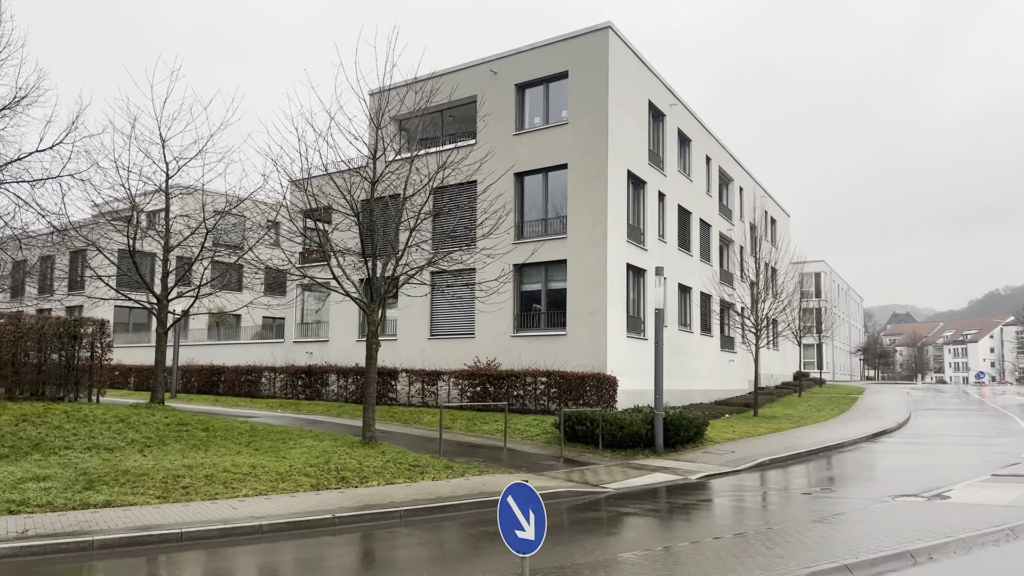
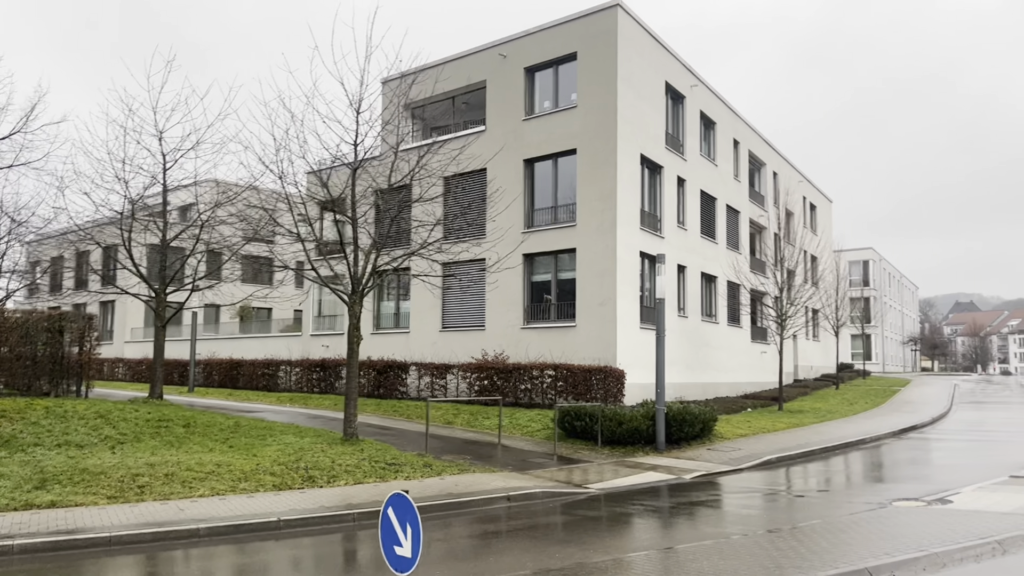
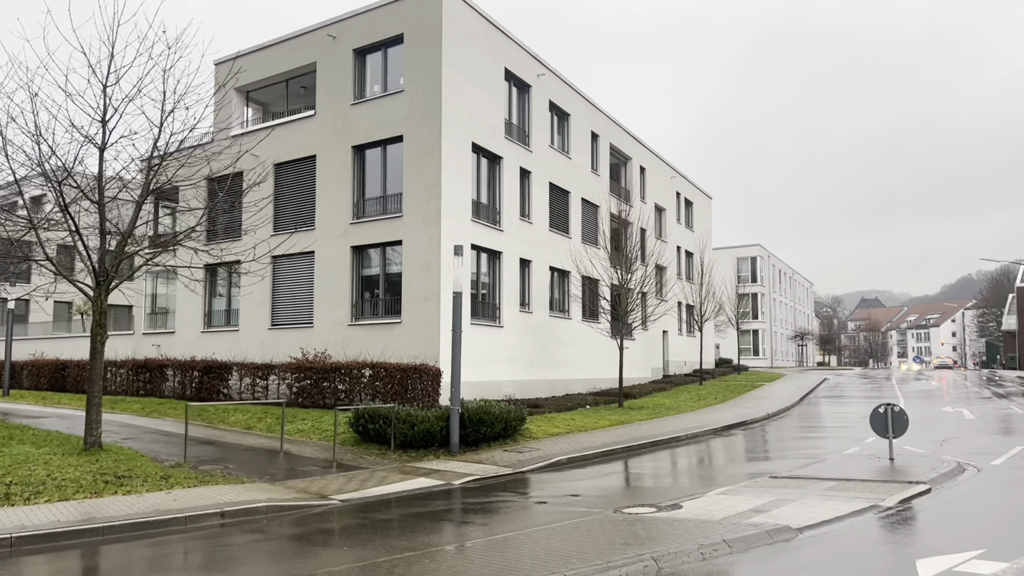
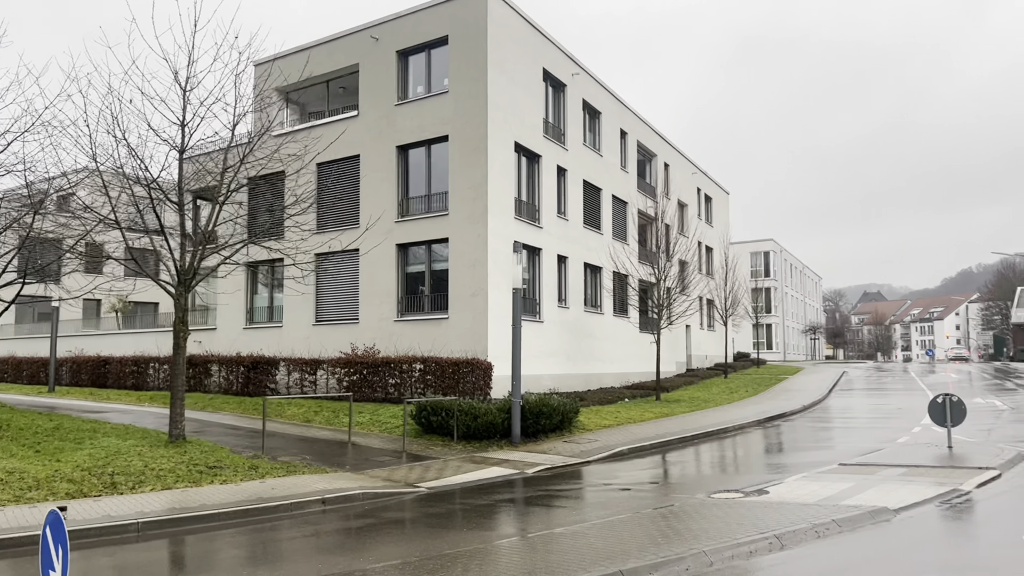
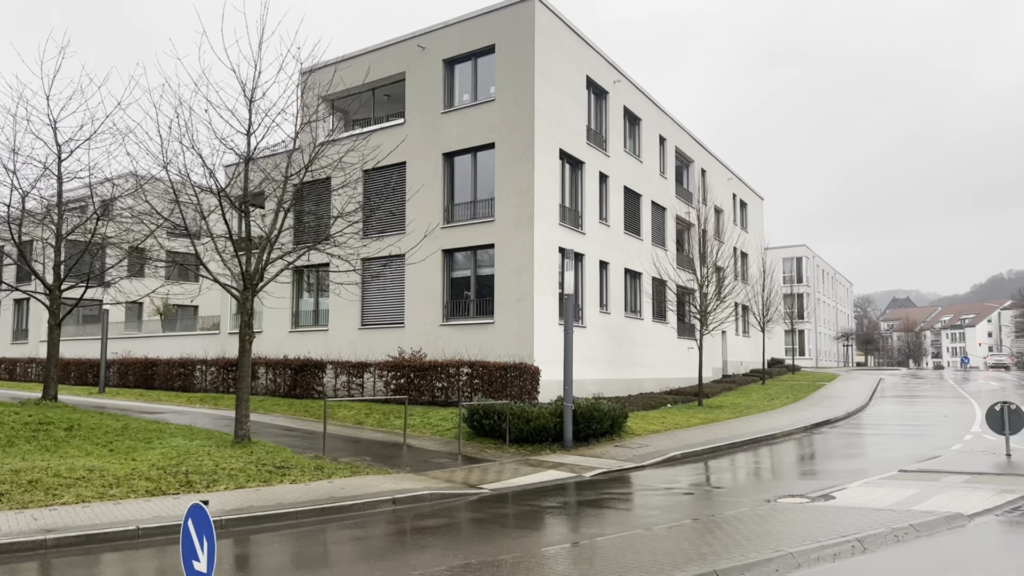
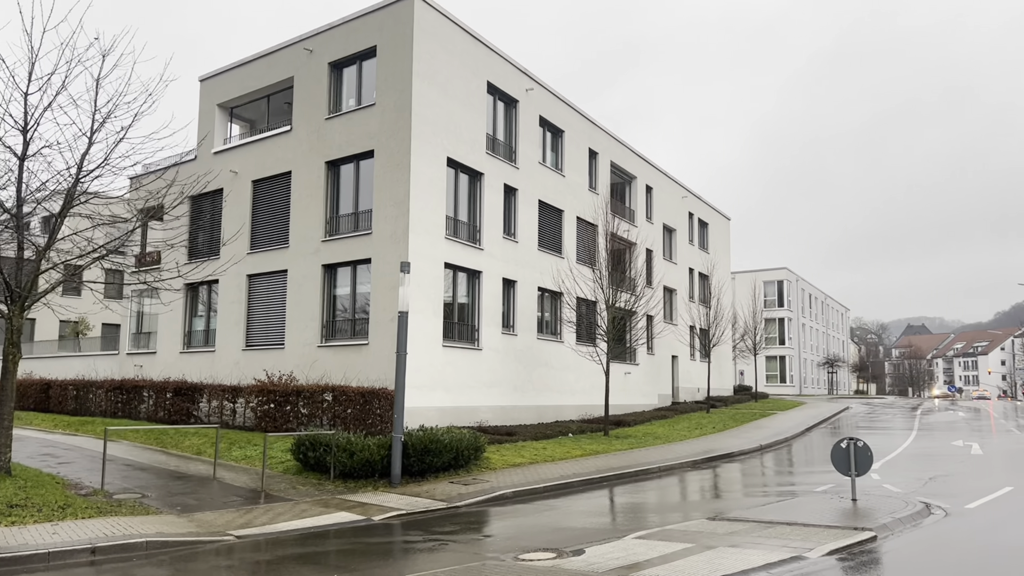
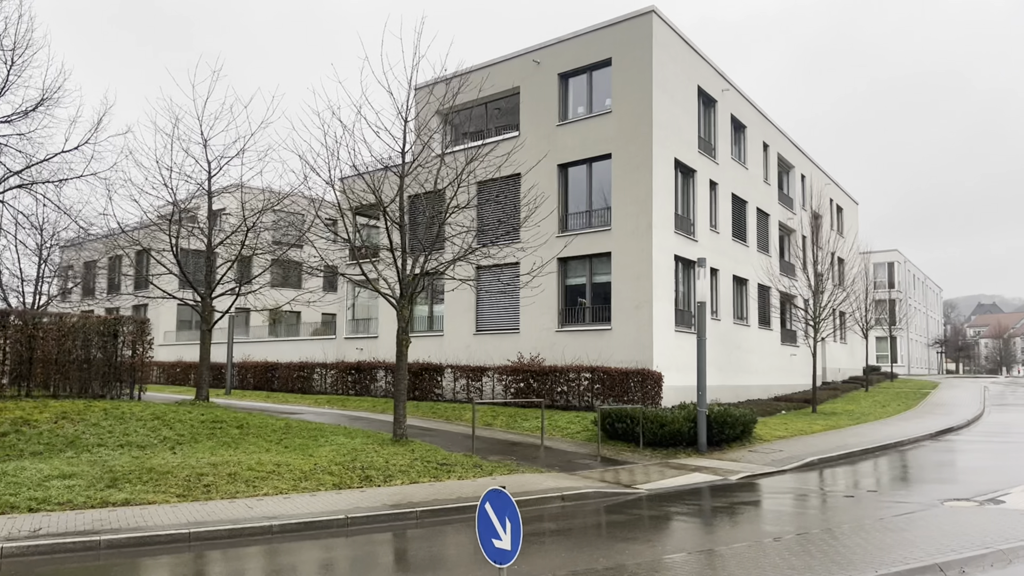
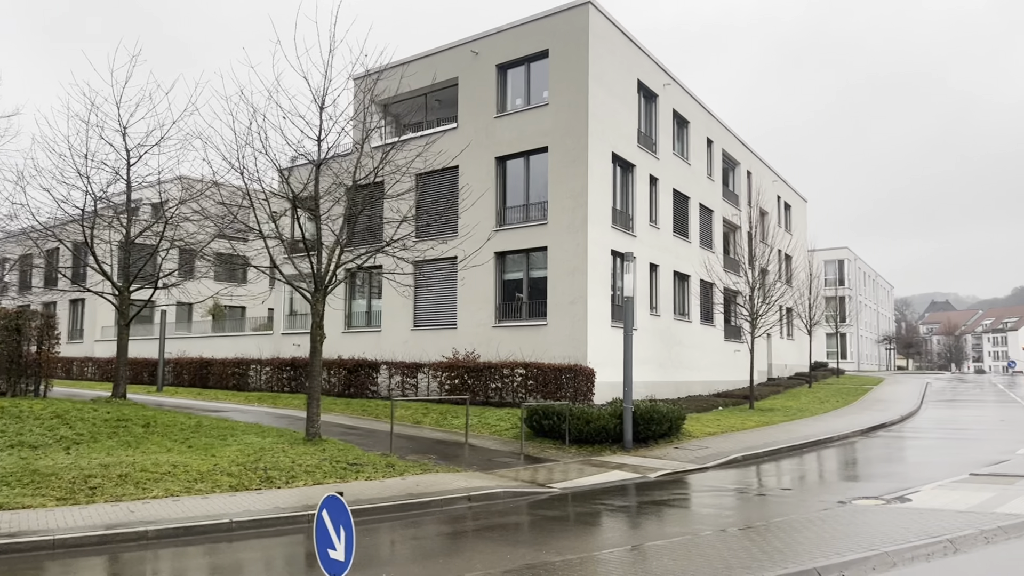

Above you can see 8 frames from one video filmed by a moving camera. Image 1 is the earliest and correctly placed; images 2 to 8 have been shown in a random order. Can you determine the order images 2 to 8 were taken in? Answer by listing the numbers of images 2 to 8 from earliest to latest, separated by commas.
7, 2, 8, 5, 4, 3, 6
